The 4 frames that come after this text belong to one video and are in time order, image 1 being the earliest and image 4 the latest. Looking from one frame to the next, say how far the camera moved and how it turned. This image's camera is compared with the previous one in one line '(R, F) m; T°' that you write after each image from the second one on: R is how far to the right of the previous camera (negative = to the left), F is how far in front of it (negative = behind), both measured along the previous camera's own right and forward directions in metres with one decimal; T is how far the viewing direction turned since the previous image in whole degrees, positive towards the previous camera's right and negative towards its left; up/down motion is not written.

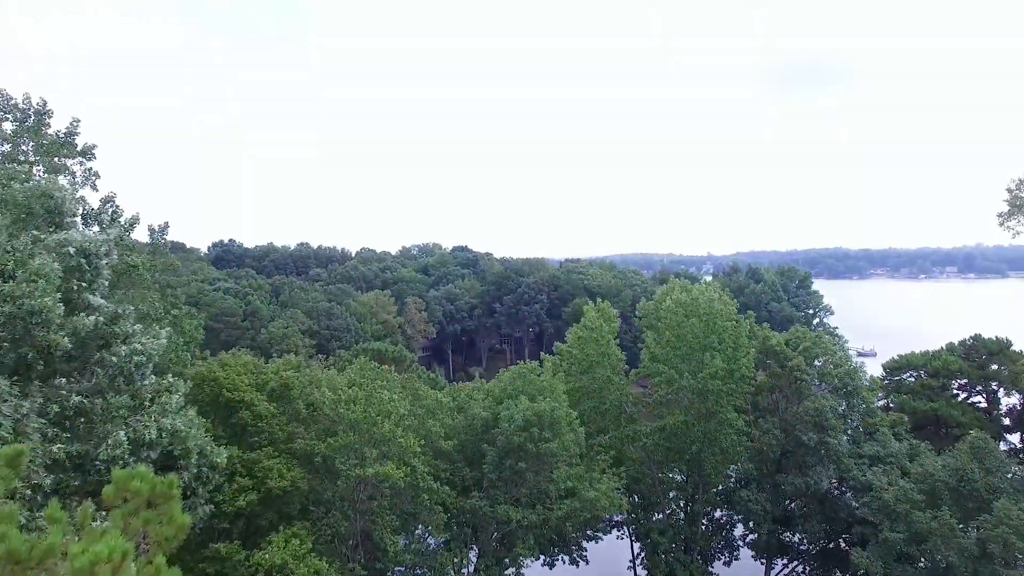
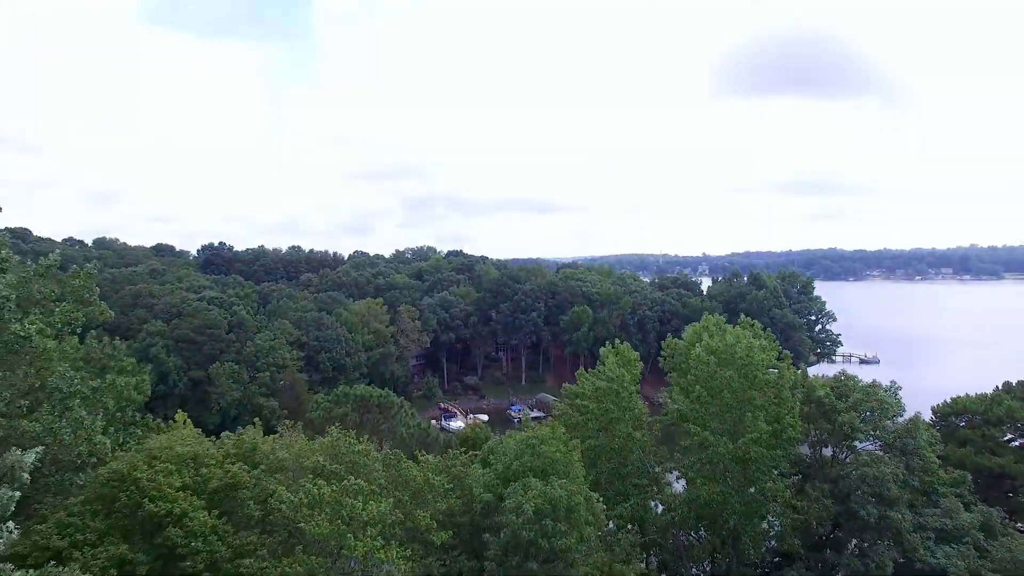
(-0.1, +1.6) m; +1°
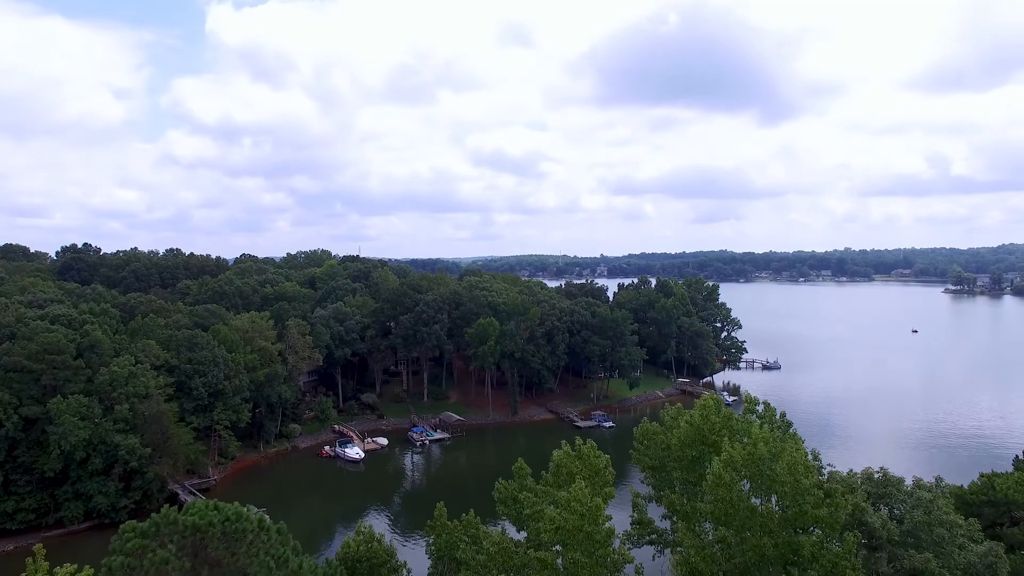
(-0.1, +3.4) m; +9°
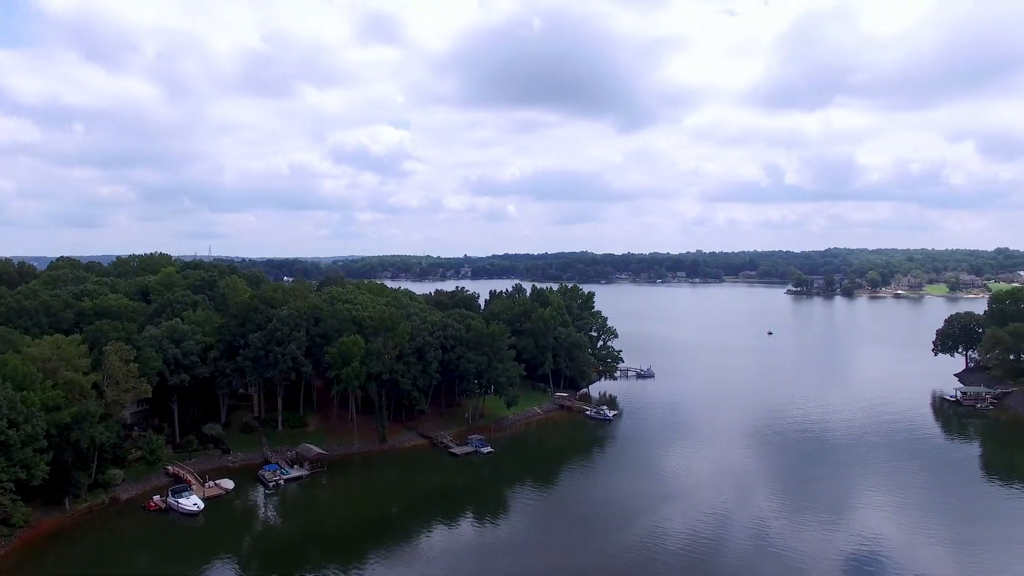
(0.0, +4.0) m; +12°
